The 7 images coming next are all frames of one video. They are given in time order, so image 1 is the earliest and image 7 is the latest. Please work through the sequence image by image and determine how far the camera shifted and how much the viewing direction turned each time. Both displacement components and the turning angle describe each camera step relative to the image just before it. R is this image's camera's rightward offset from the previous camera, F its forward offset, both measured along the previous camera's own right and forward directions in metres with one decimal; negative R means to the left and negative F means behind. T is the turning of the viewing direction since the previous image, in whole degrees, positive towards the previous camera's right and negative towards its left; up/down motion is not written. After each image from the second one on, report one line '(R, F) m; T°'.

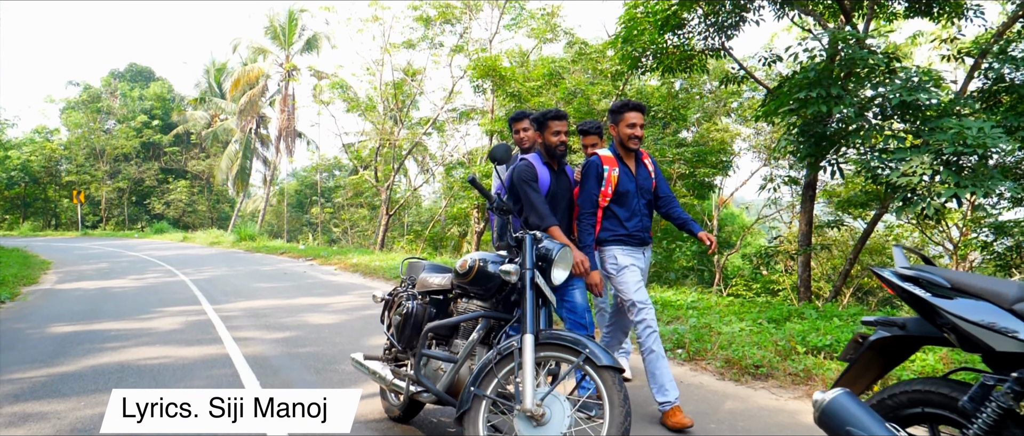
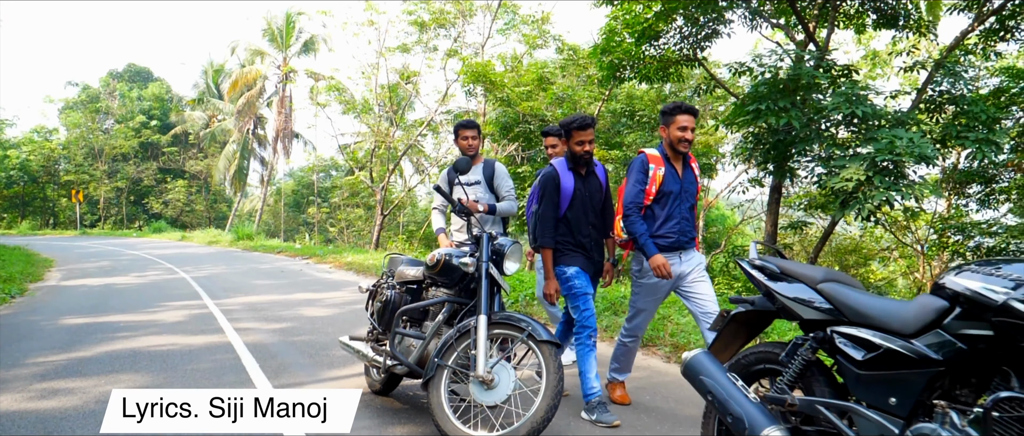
(+0.2, -0.6) m; 0°
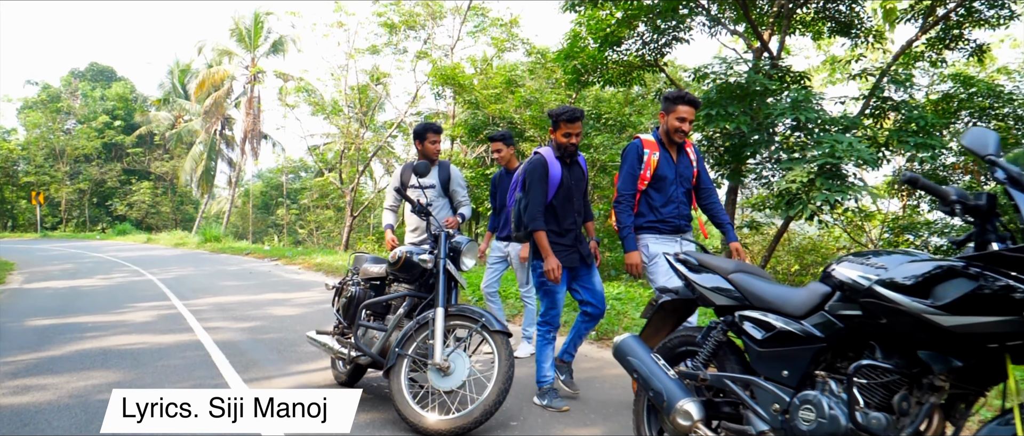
(+0.1, -0.3) m; +2°
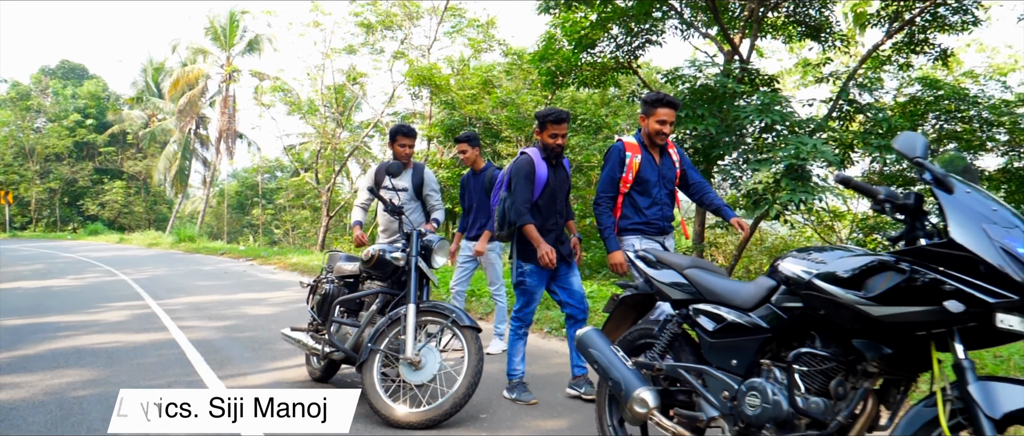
(0.0, -0.1) m; +2°
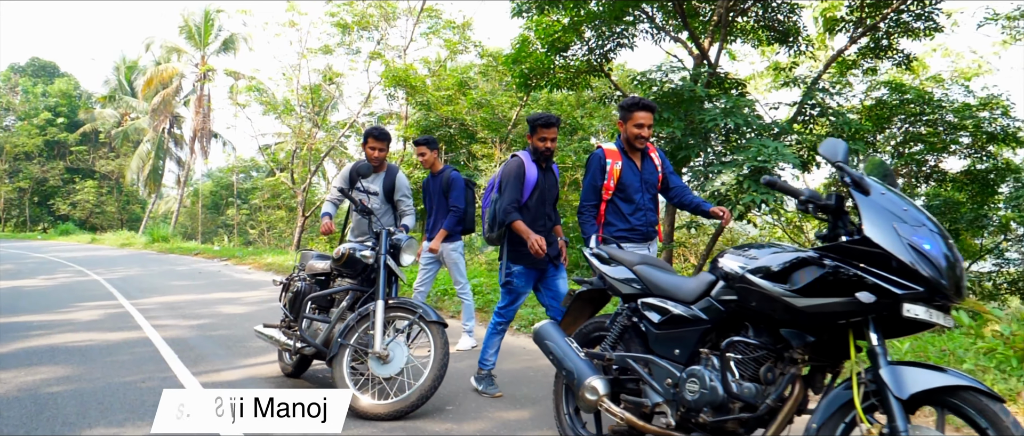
(+0.1, -0.2) m; +2°
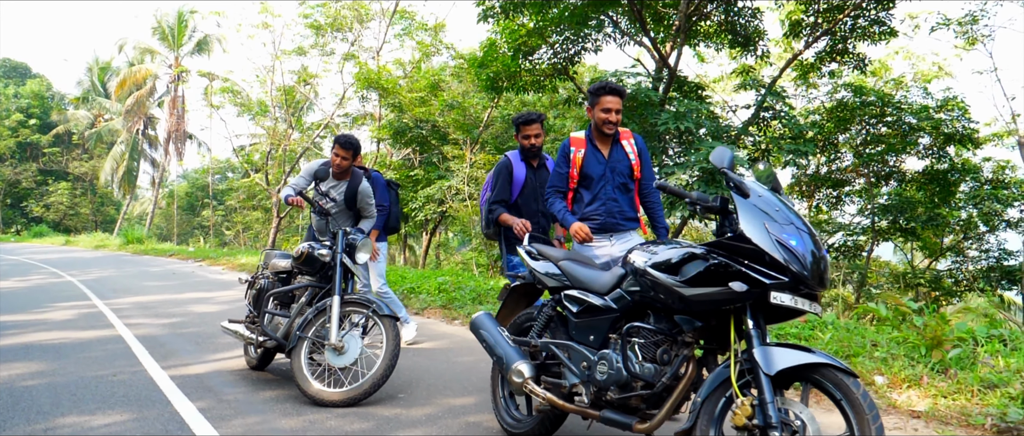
(+0.2, -0.3) m; +2°
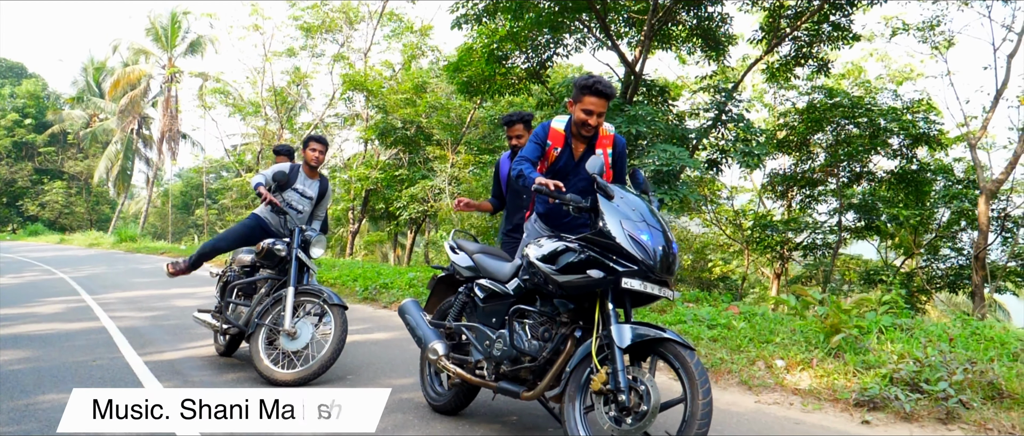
(+0.4, -0.5) m; 0°
